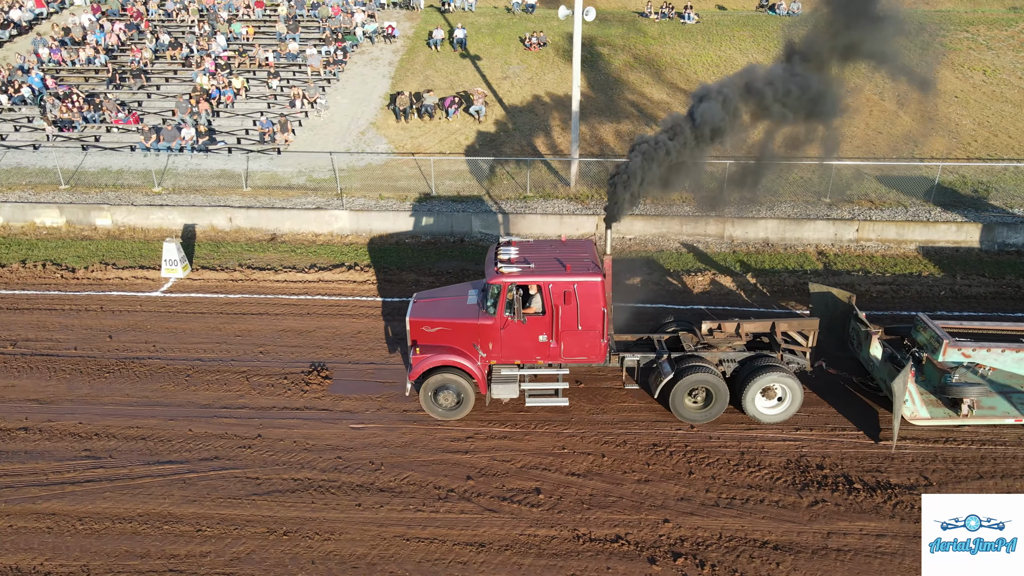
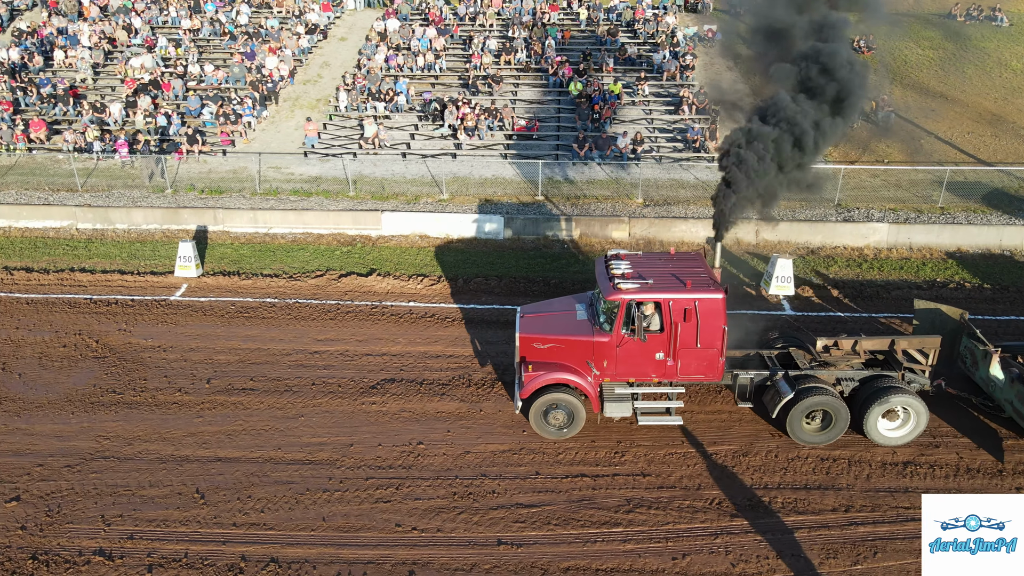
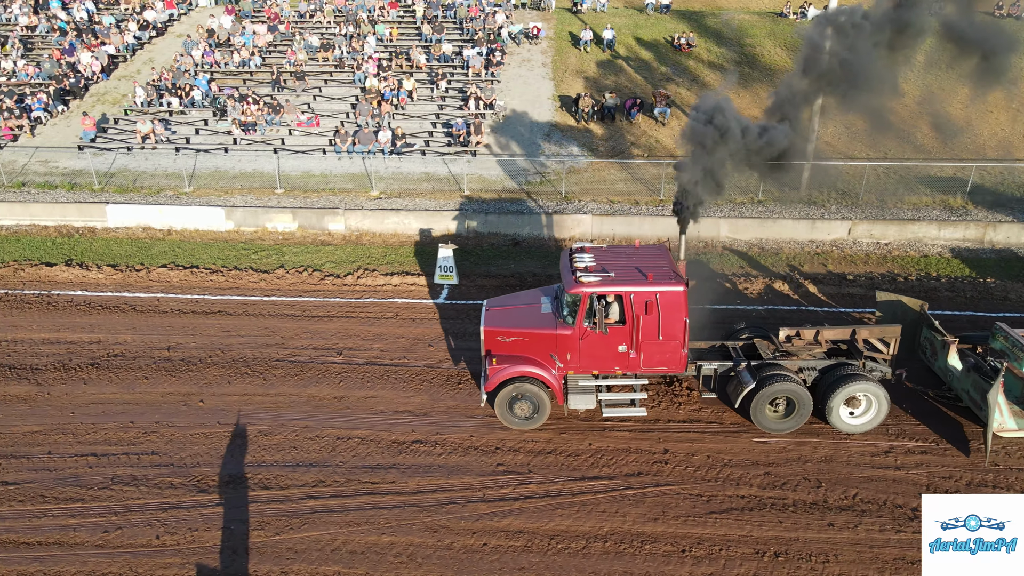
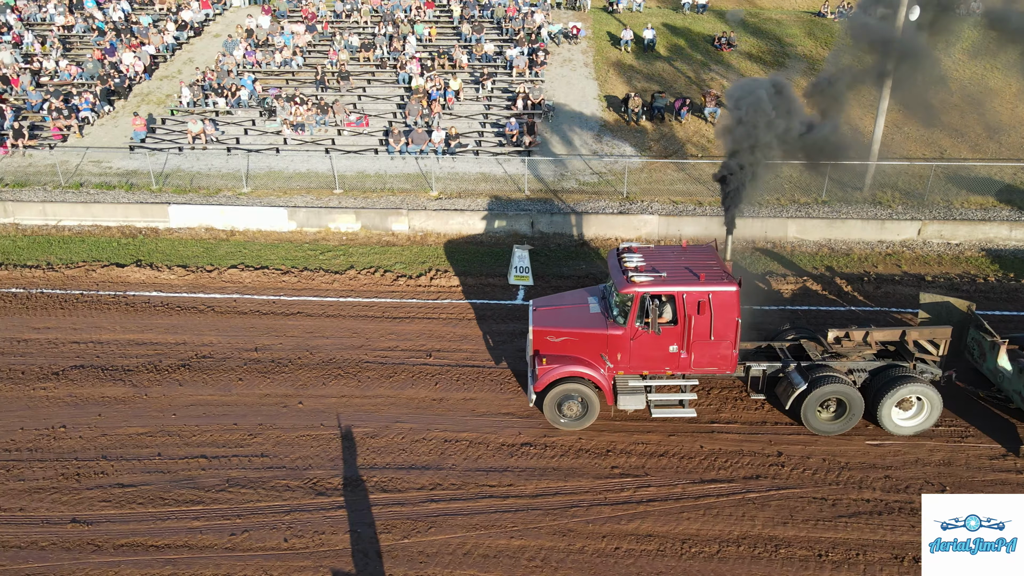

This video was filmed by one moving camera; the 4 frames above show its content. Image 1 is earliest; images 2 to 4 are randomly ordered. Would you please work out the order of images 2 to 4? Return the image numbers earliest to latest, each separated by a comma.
3, 4, 2
